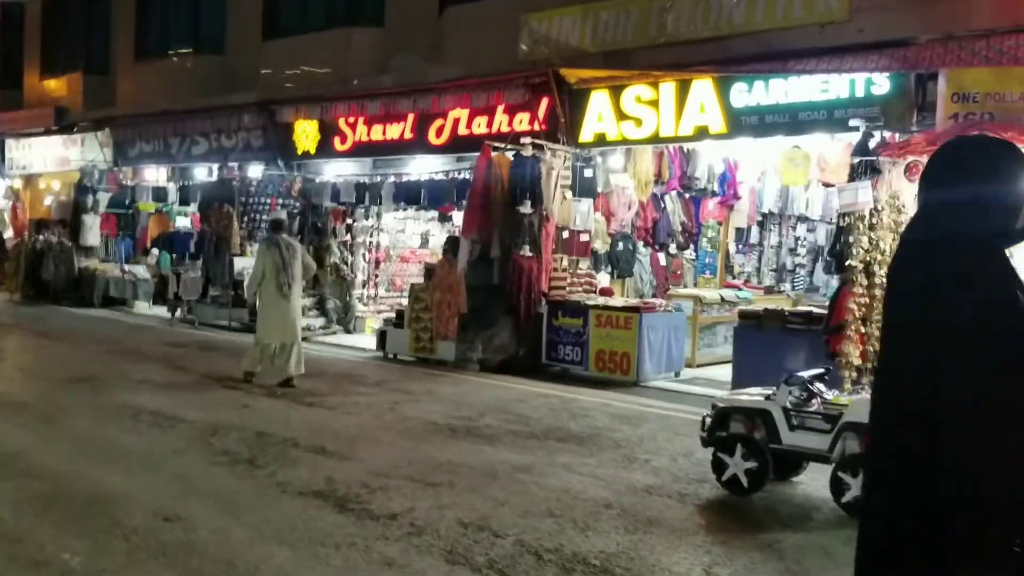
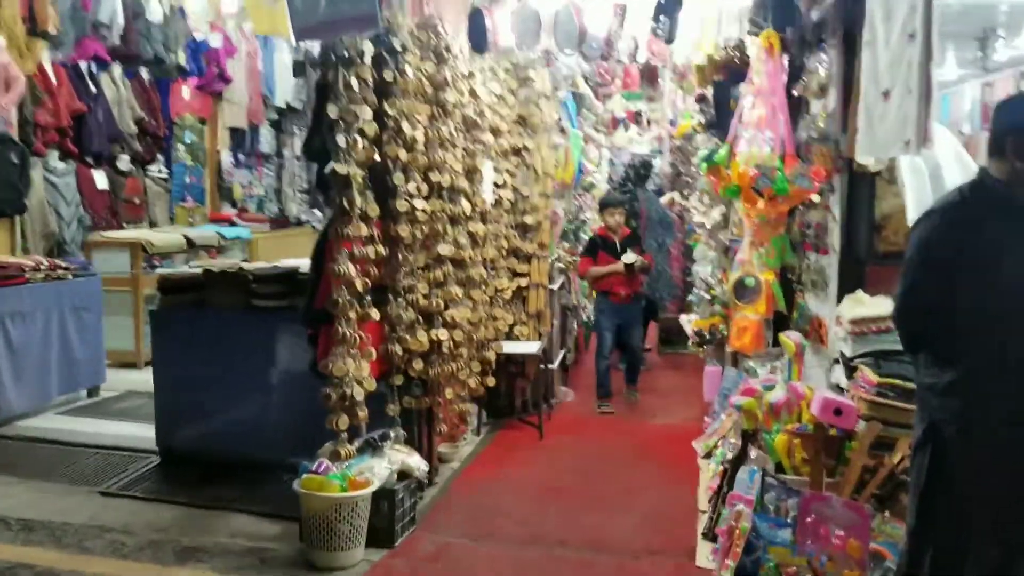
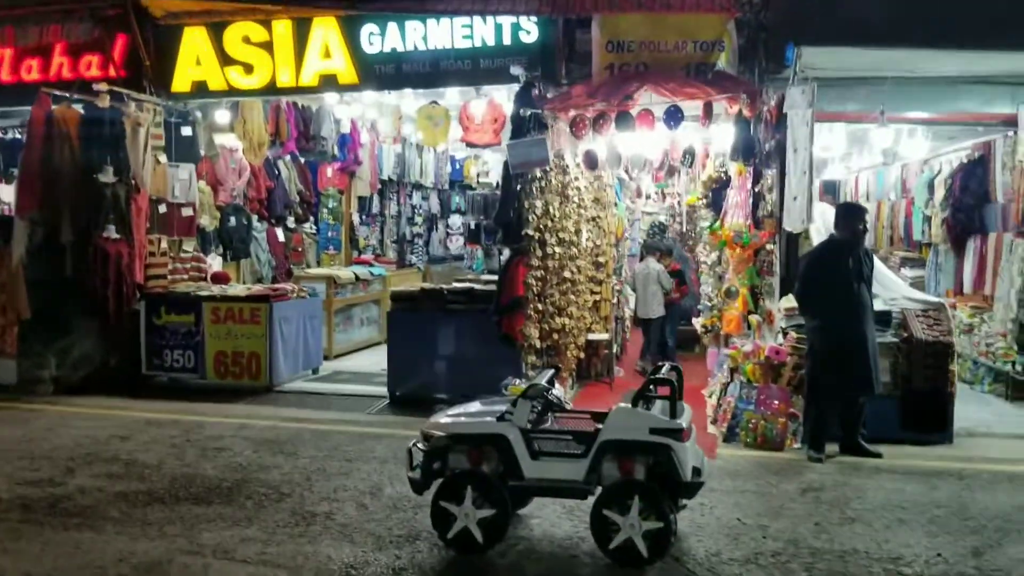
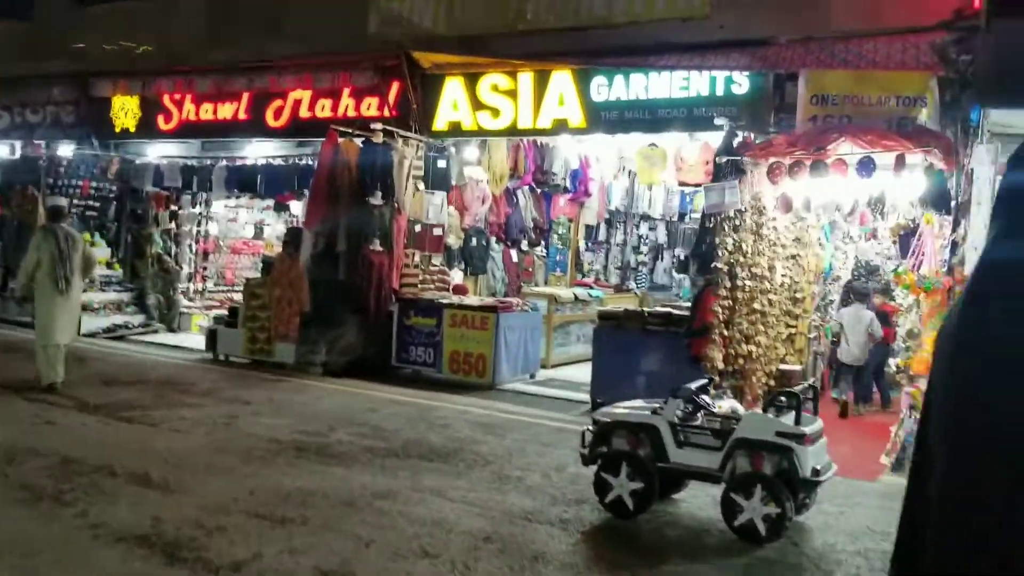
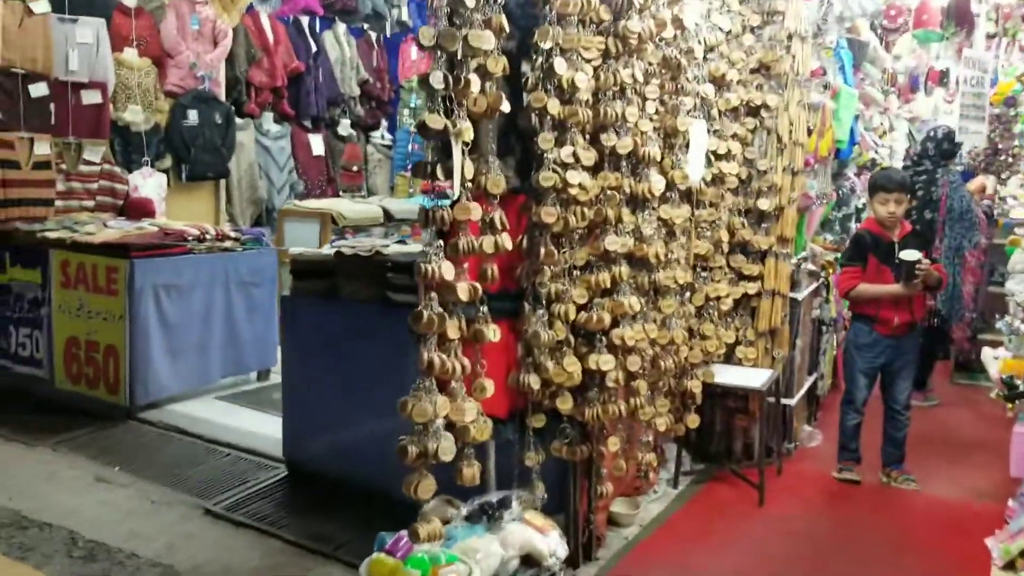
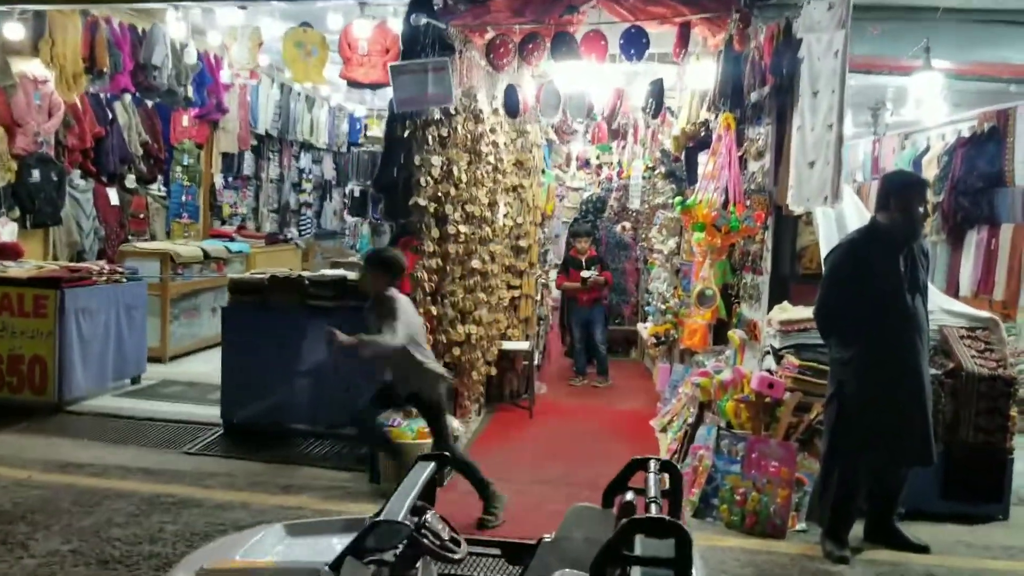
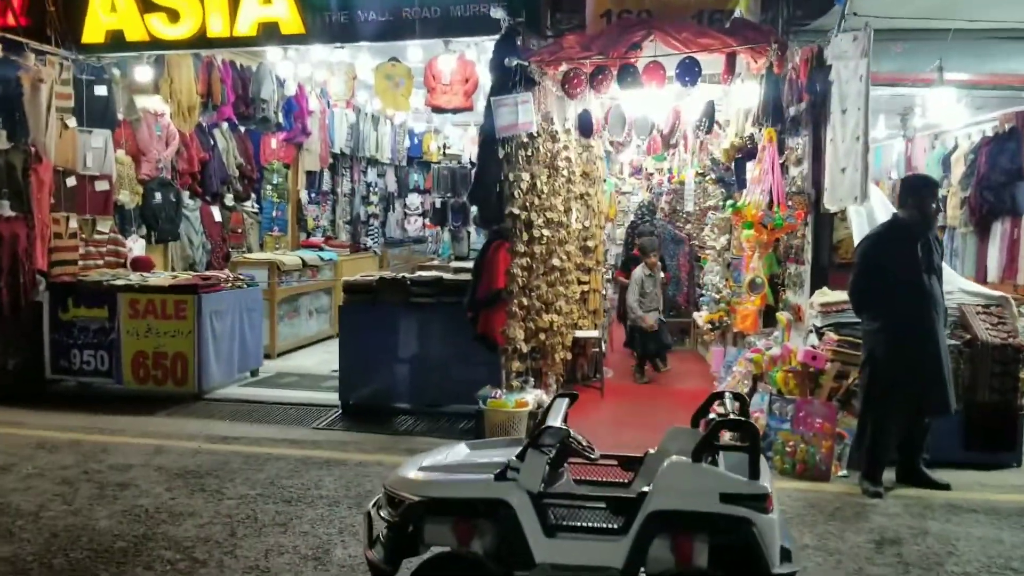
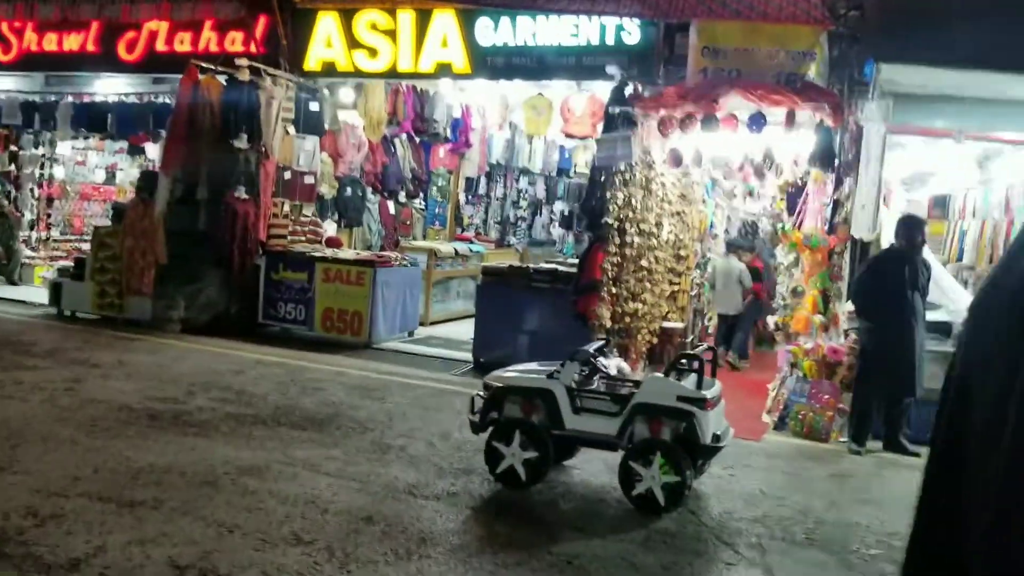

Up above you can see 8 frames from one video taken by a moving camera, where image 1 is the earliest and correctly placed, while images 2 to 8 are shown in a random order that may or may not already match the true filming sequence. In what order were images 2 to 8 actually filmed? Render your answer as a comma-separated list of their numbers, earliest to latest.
4, 8, 3, 7, 6, 2, 5
